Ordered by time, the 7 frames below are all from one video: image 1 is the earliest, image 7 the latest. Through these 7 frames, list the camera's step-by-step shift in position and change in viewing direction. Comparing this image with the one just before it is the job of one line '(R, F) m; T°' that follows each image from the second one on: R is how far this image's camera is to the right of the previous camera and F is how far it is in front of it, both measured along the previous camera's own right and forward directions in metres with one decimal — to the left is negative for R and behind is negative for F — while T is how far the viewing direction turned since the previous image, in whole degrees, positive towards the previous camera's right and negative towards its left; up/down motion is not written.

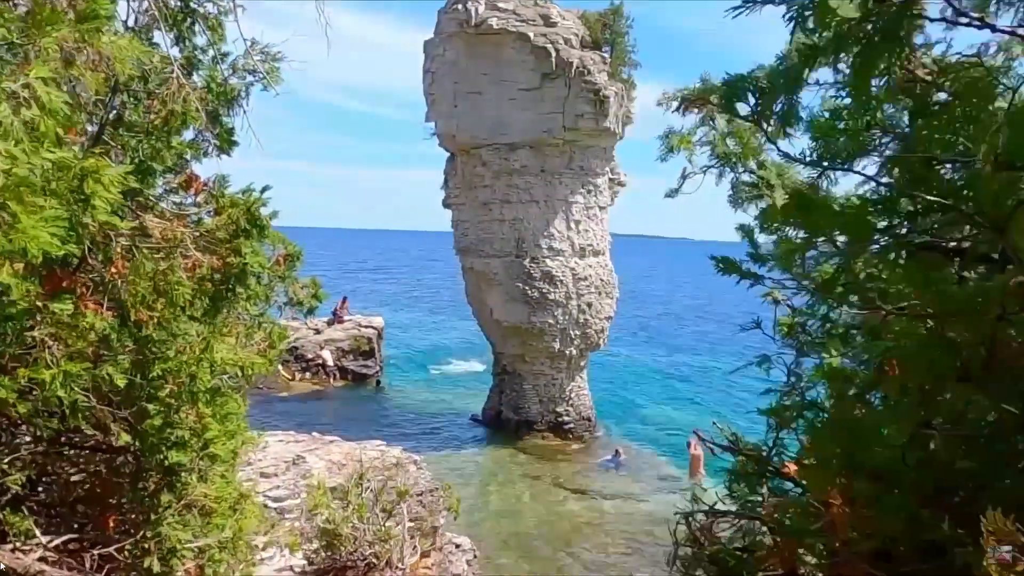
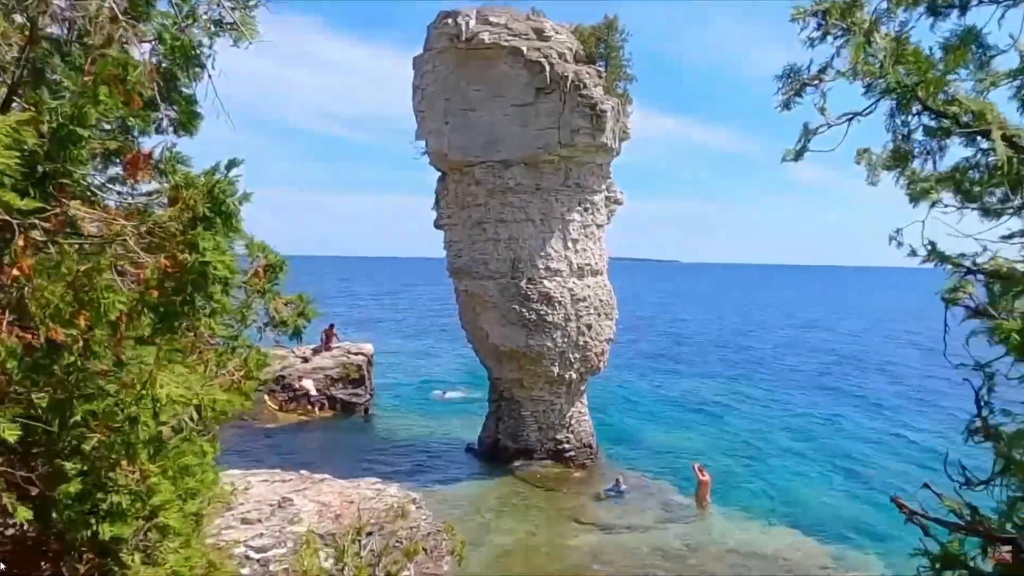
(-0.2, +0.8) m; +1°
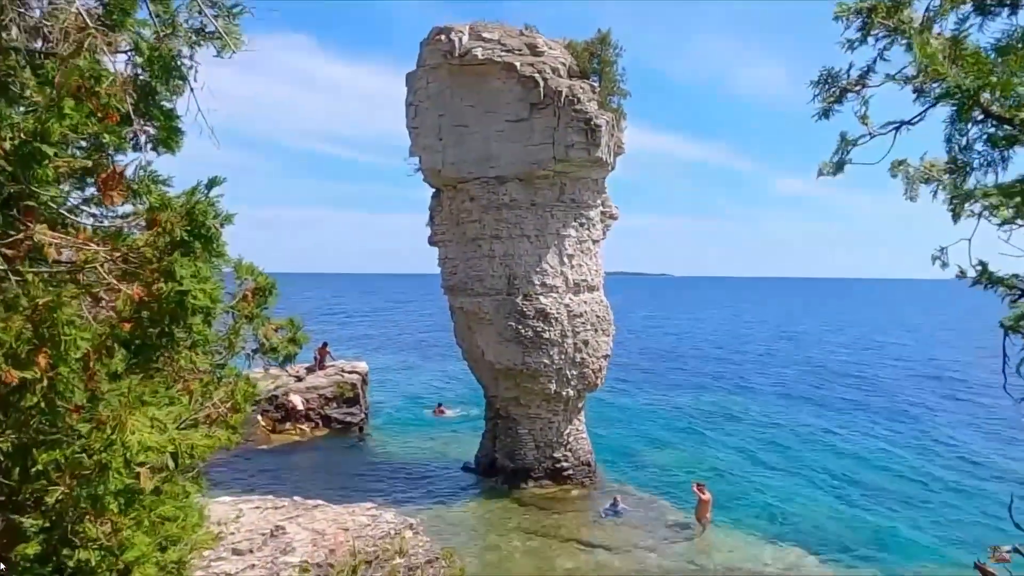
(0.0, +0.2) m; 0°
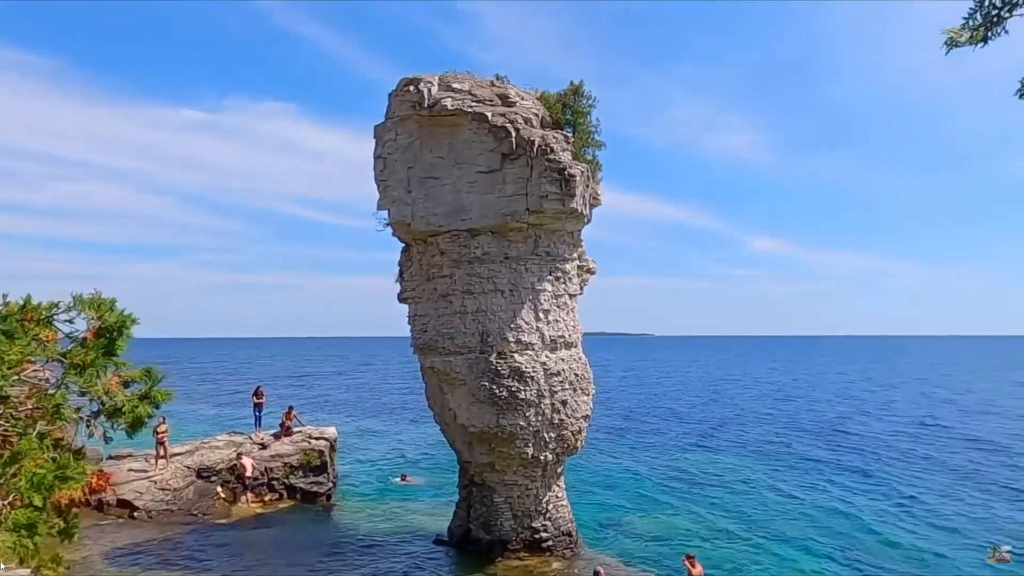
(+0.2, +0.9) m; +2°
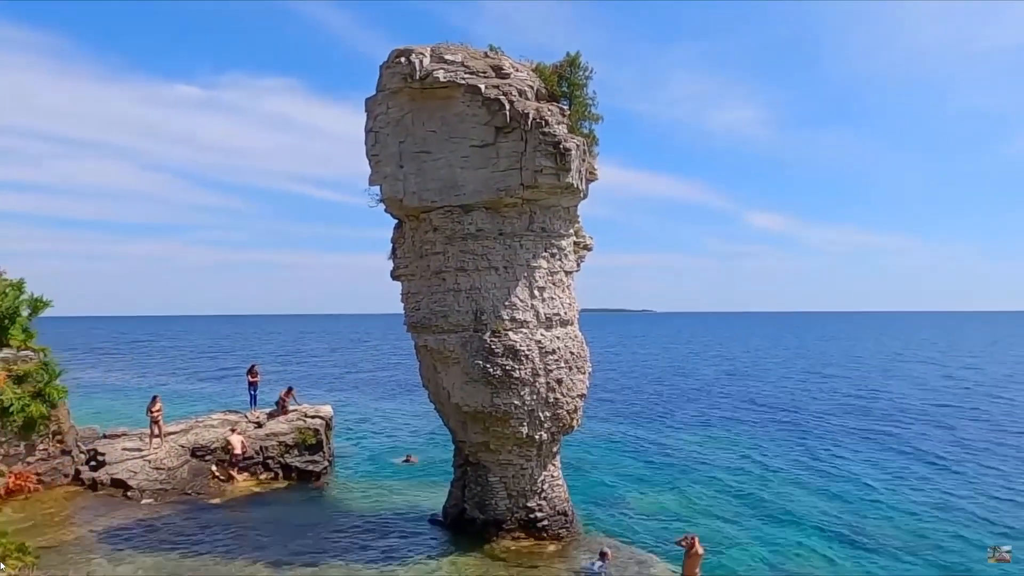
(+0.2, +0.4) m; 0°
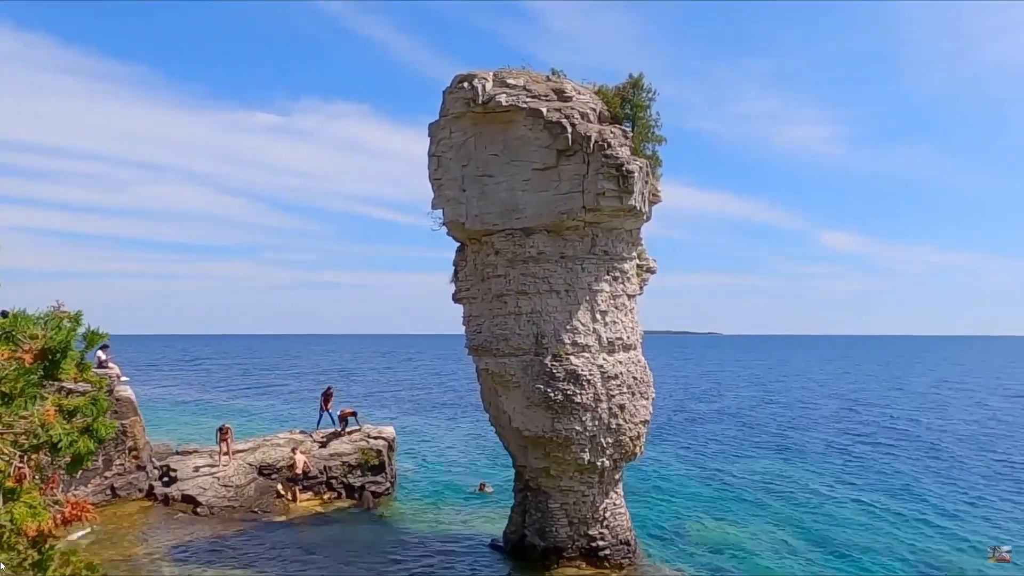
(0.0, +0.1) m; -5°
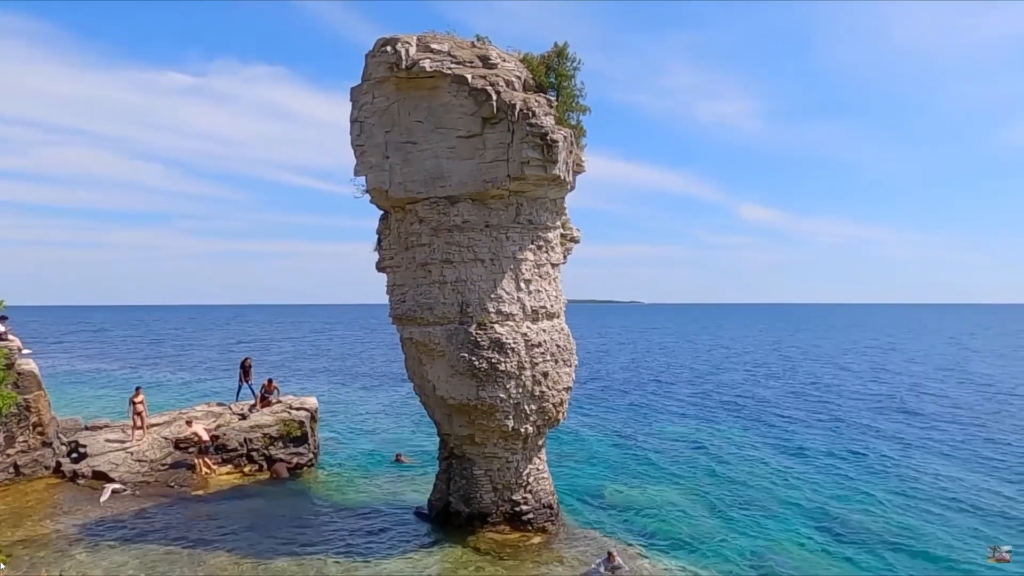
(+0.1, 0.0) m; +6°
